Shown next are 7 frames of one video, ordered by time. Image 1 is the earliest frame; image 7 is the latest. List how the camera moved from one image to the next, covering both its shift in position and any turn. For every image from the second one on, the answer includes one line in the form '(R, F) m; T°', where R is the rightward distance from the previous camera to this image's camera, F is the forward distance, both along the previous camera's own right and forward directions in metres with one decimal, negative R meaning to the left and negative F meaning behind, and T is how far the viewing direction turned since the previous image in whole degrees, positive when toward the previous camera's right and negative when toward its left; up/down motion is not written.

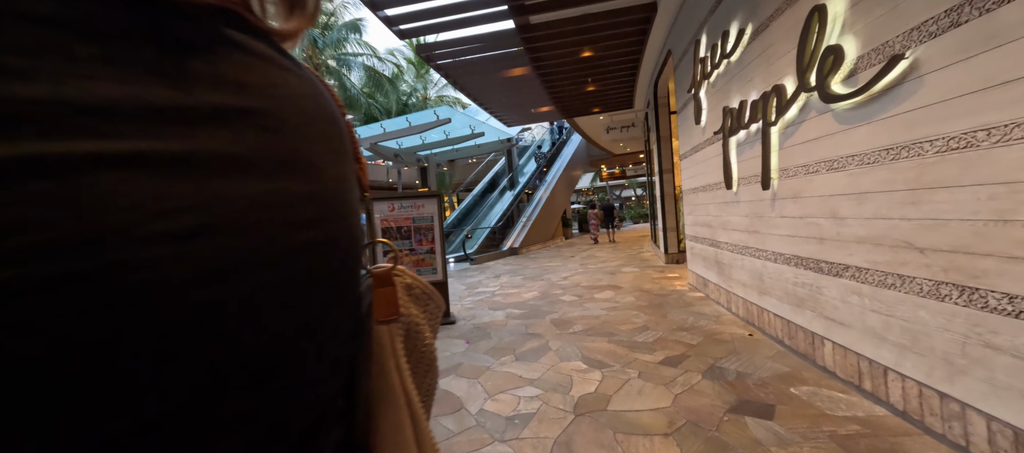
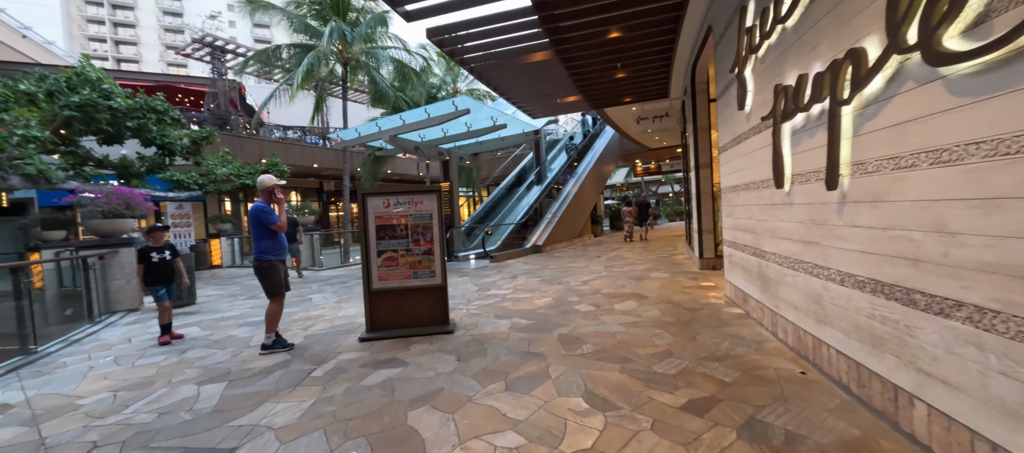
(+0.3, +0.6) m; -5°
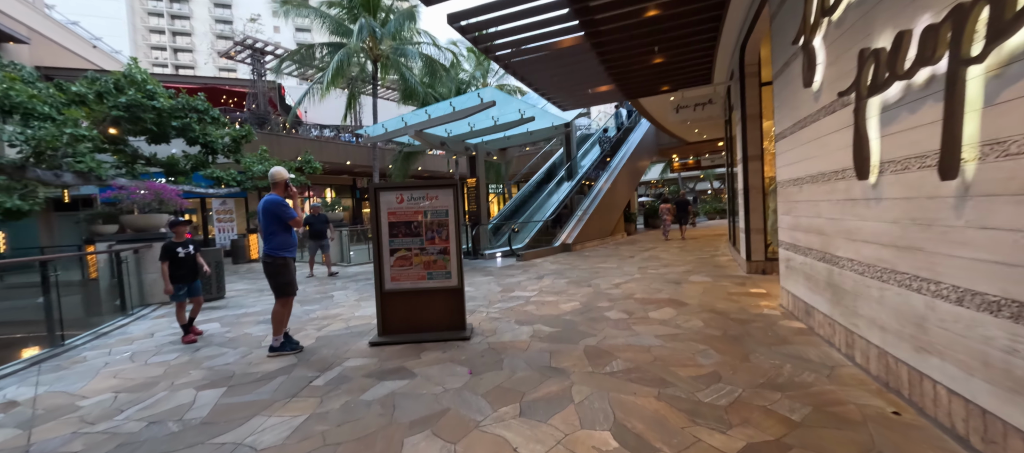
(+0.1, +0.4) m; -5°
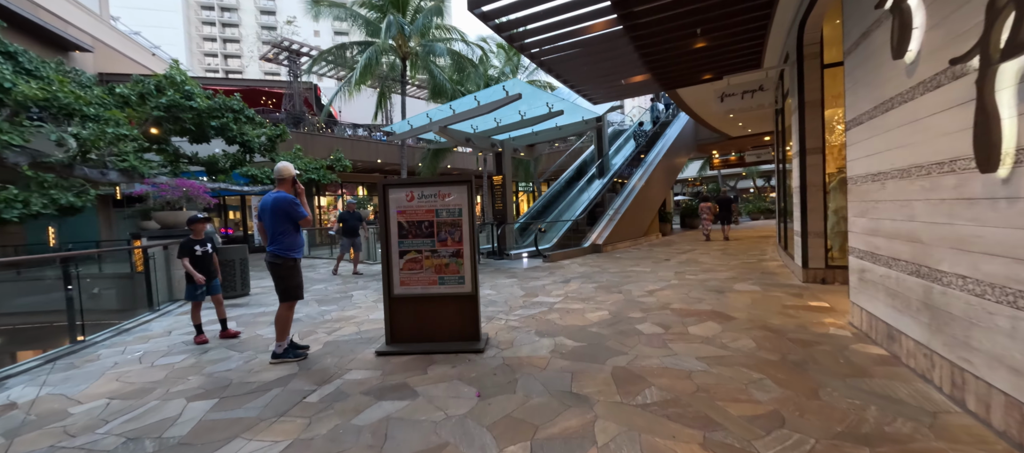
(+0.1, +0.4) m; -4°
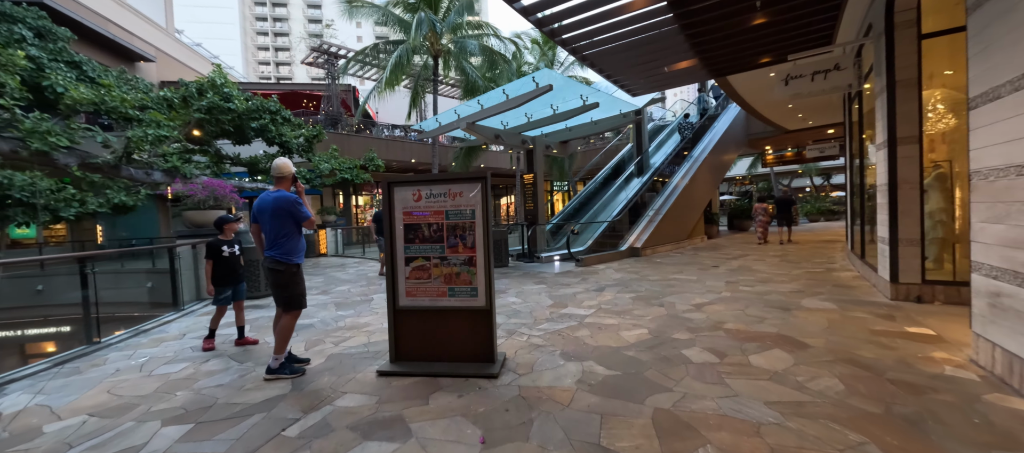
(+0.1, +0.5) m; -5°
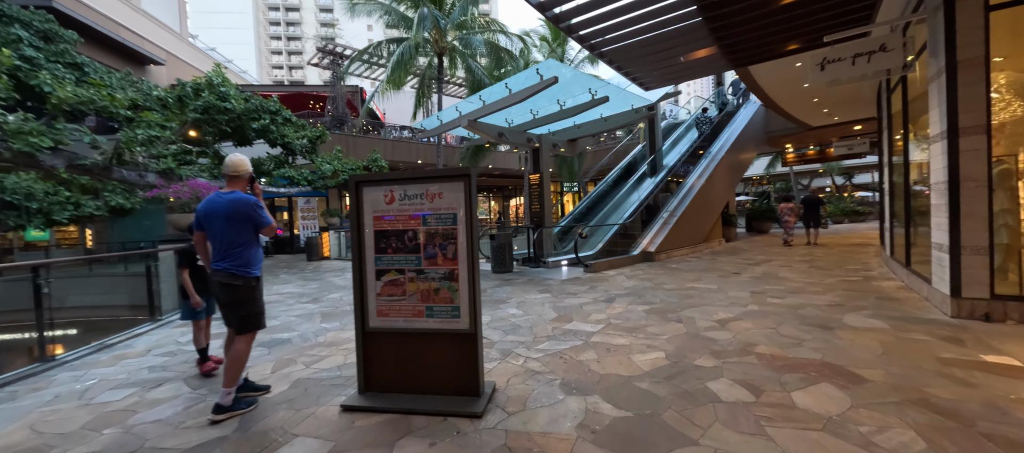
(+0.2, +0.5) m; -2°
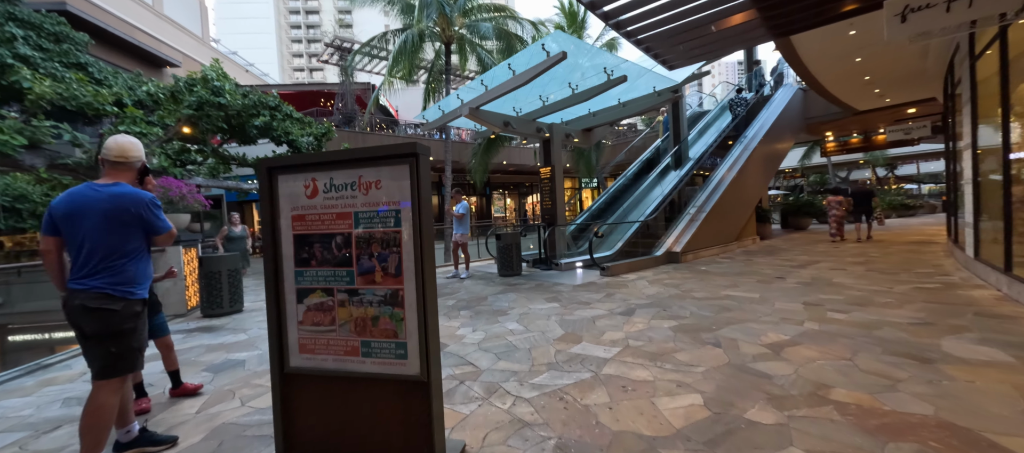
(+0.2, +0.8) m; -3°
